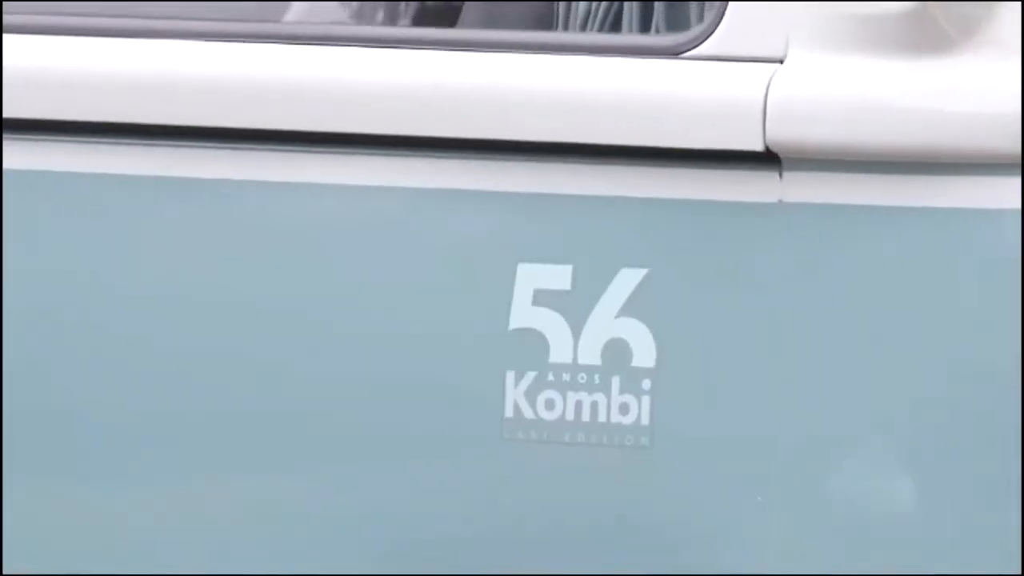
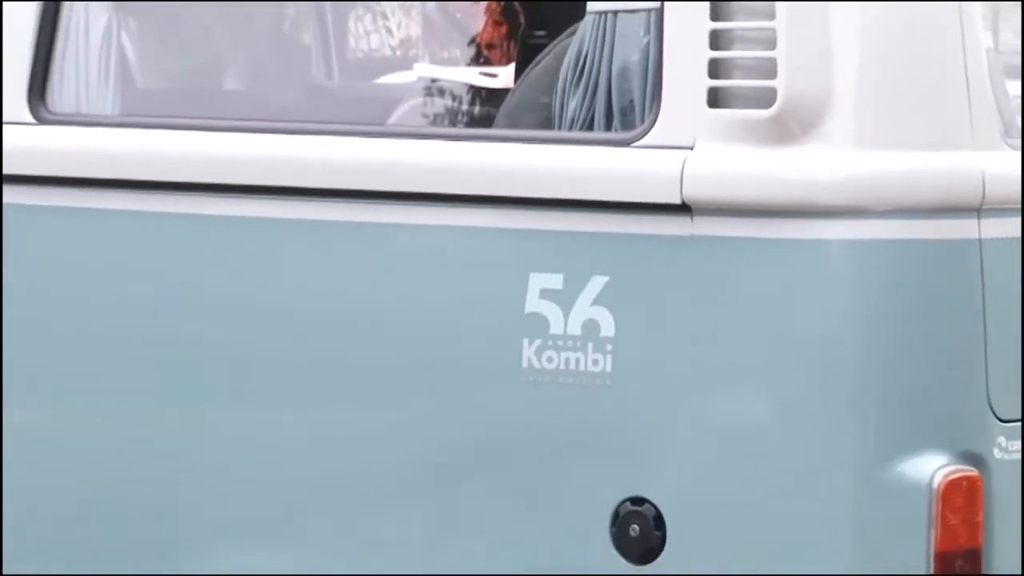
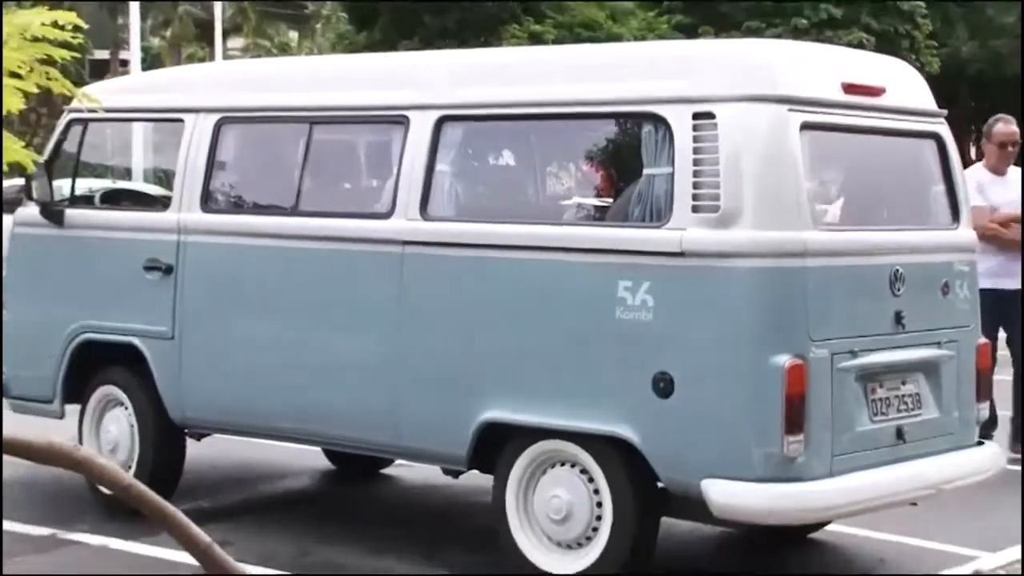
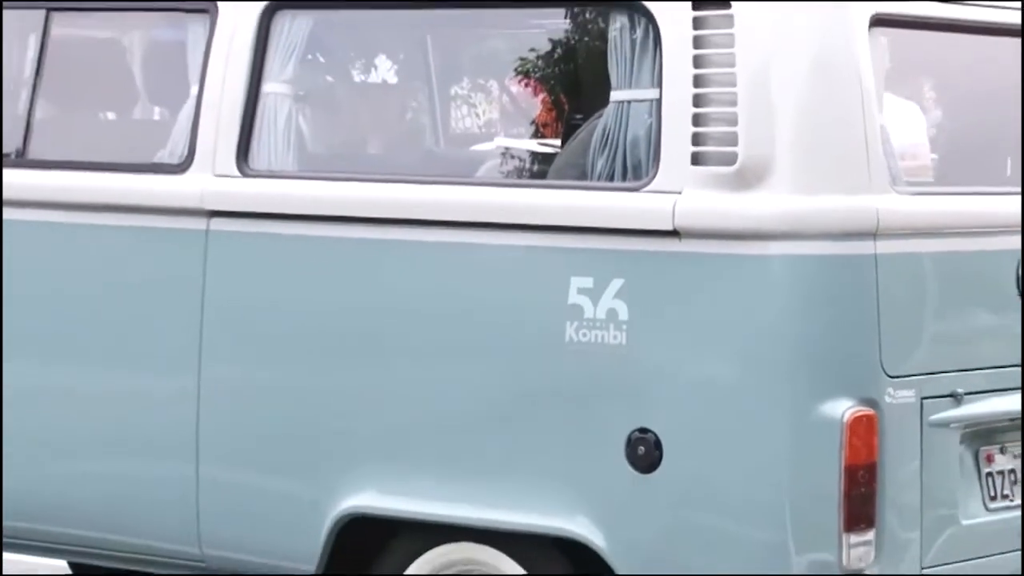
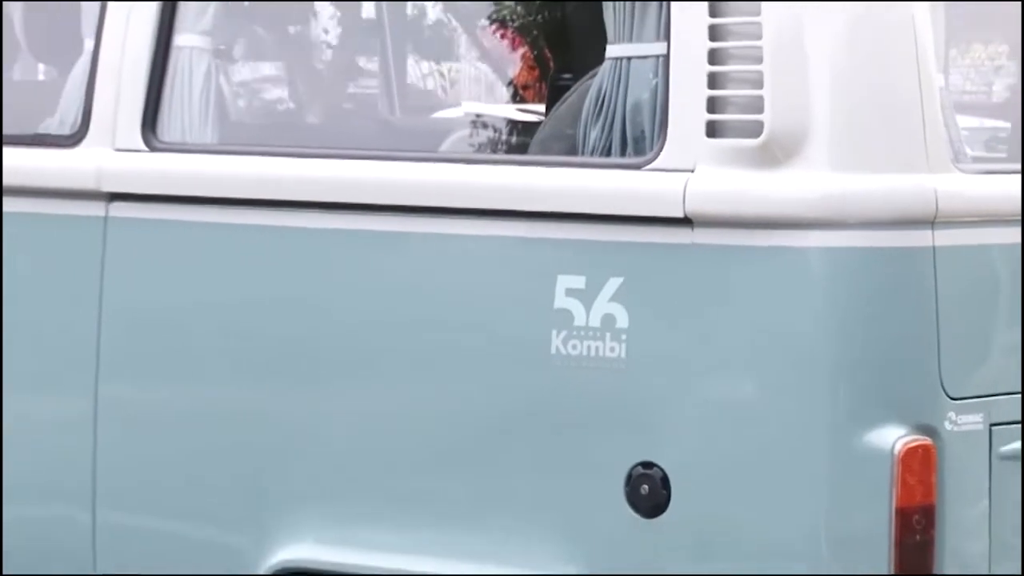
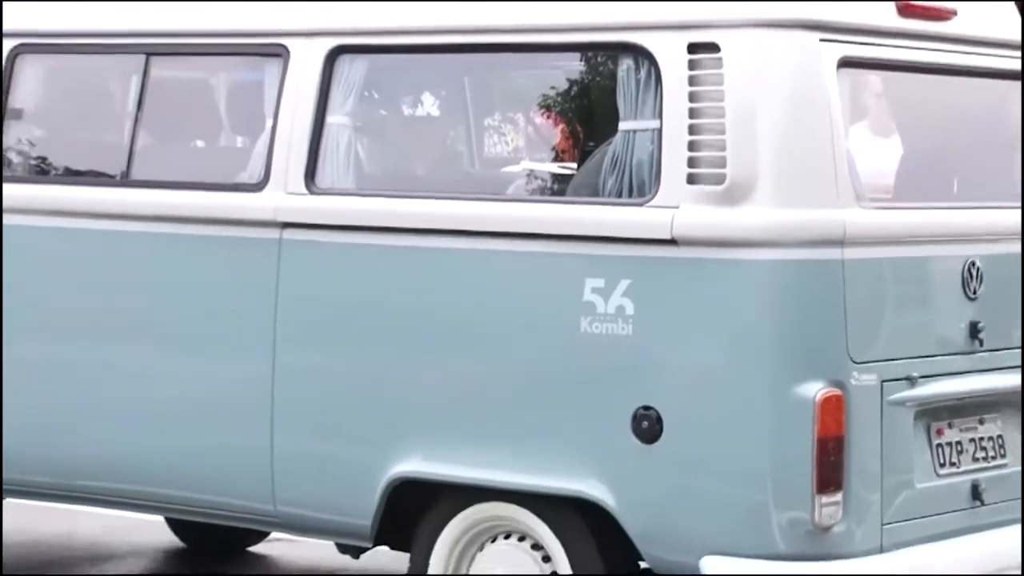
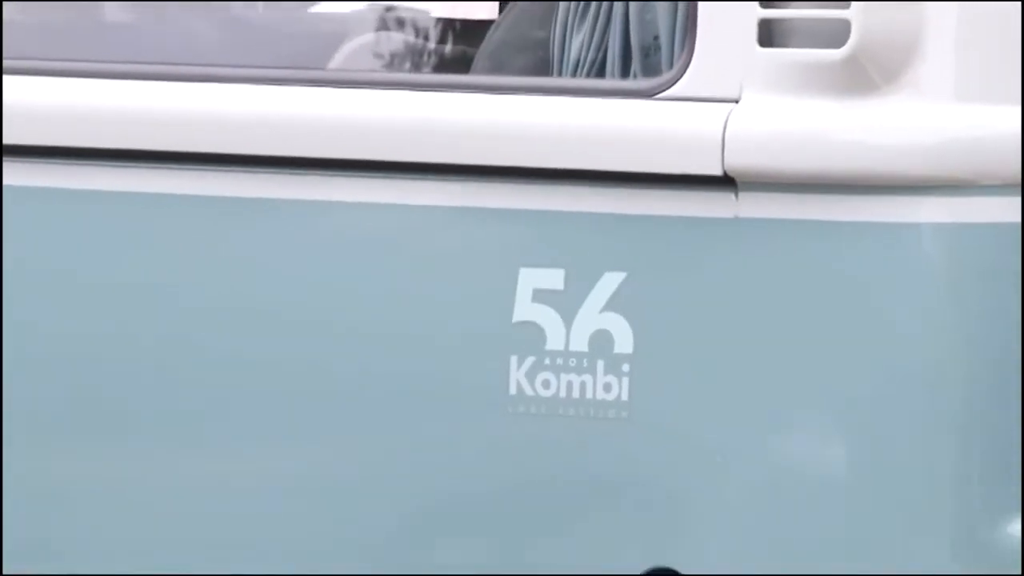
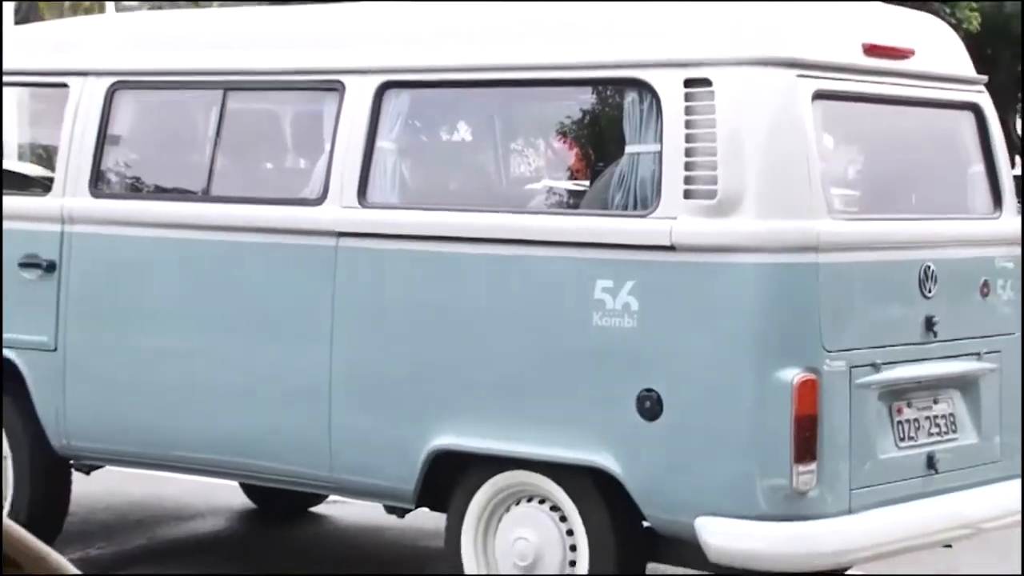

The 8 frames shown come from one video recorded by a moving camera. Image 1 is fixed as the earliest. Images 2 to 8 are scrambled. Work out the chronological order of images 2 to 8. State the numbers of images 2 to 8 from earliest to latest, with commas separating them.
7, 2, 5, 4, 6, 8, 3
